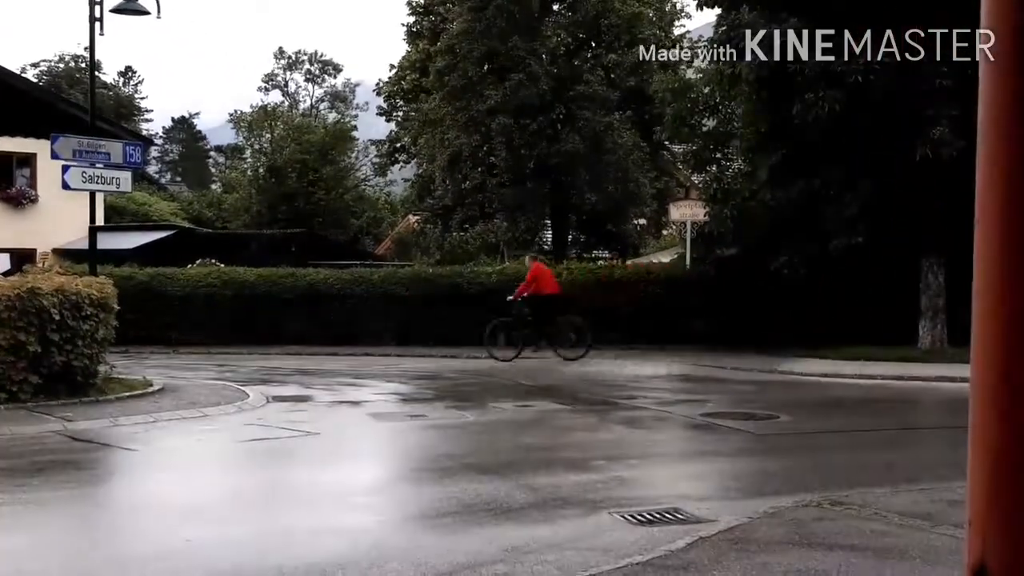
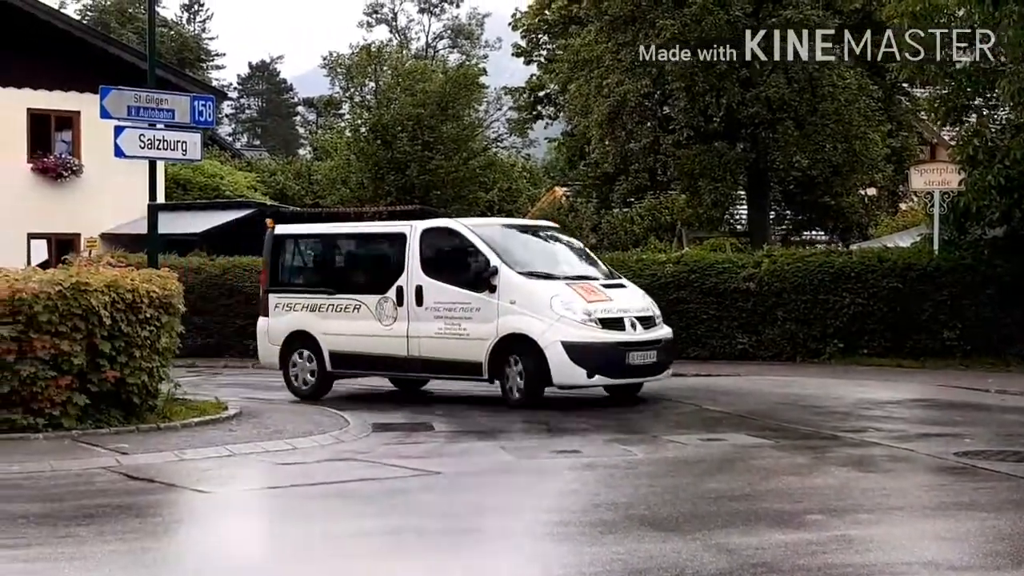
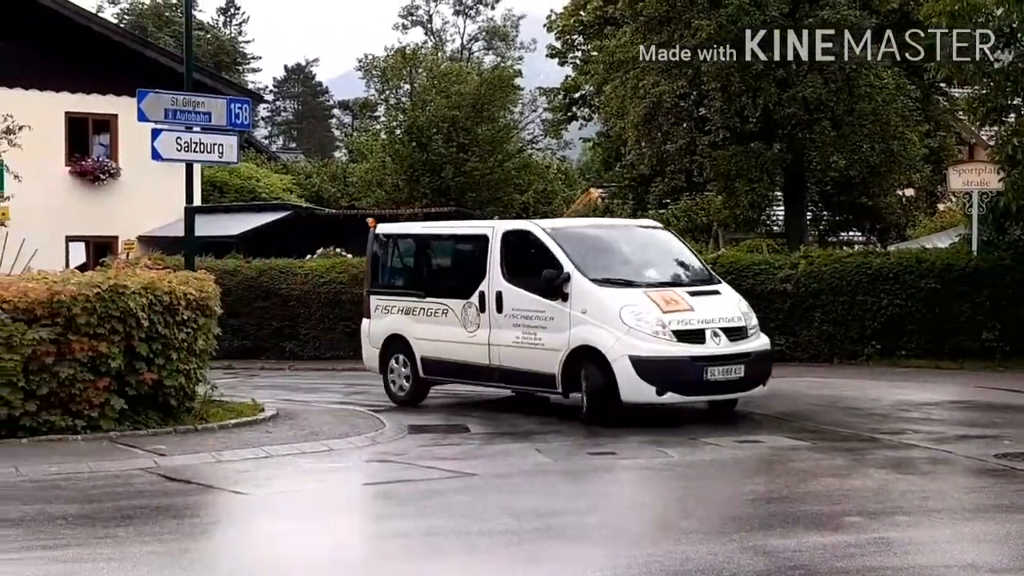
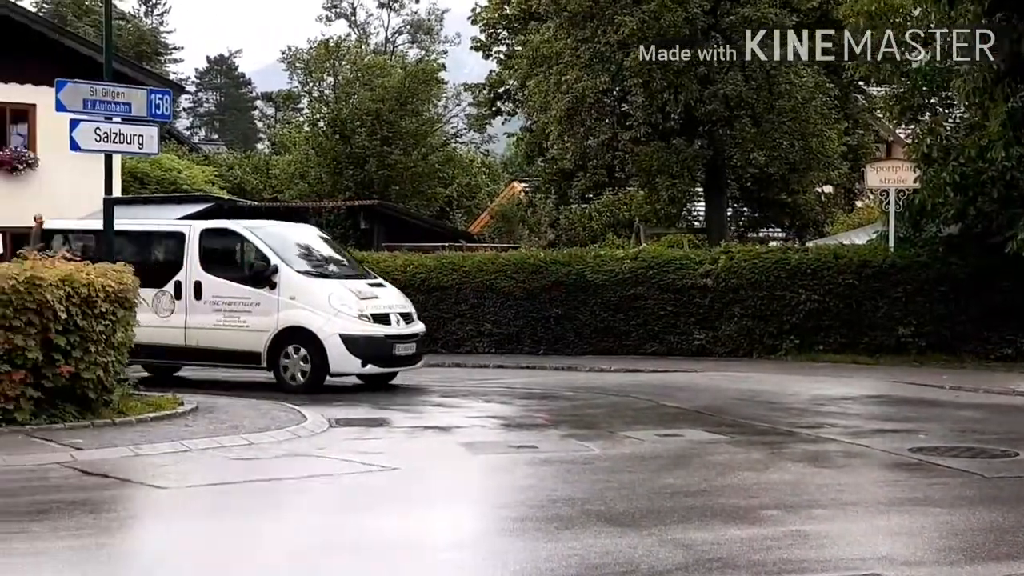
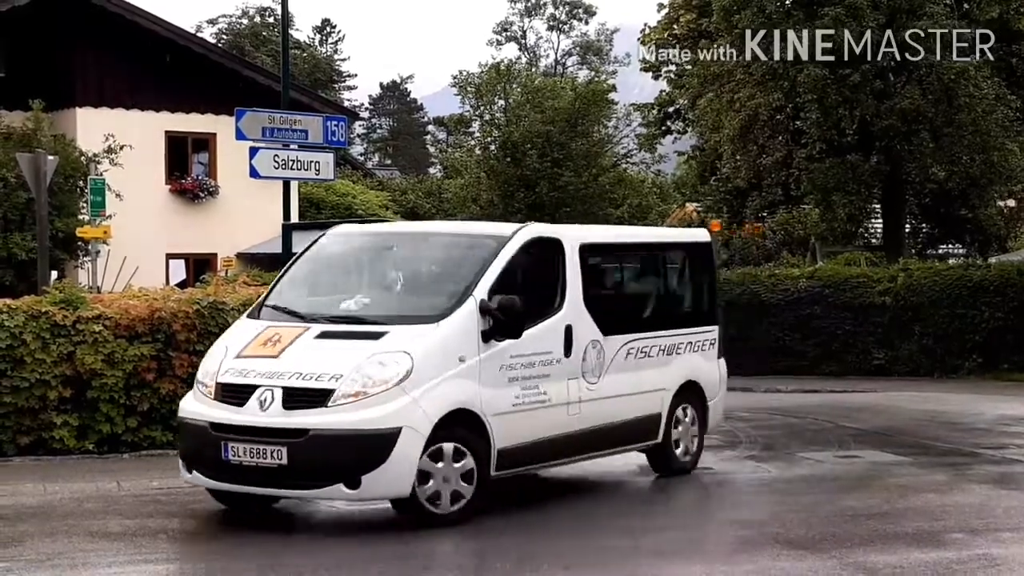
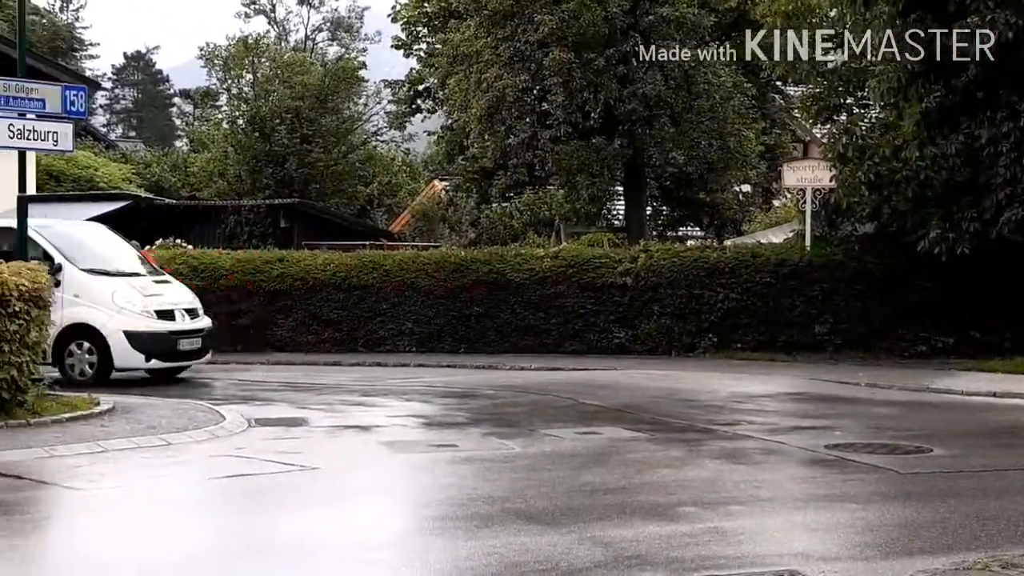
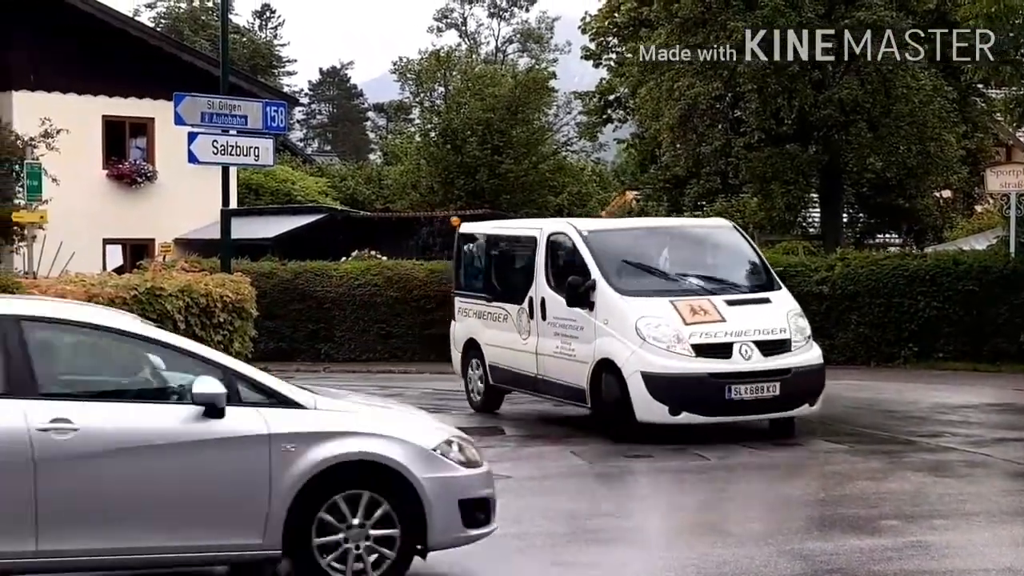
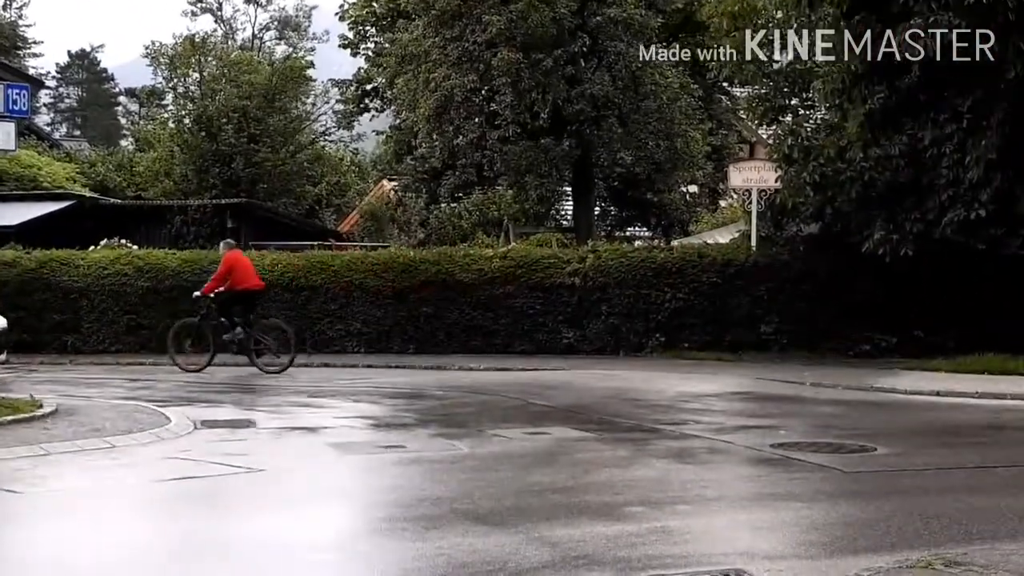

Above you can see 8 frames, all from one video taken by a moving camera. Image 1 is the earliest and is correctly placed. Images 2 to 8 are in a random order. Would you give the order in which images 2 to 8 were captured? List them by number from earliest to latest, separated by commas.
8, 6, 4, 2, 3, 7, 5
